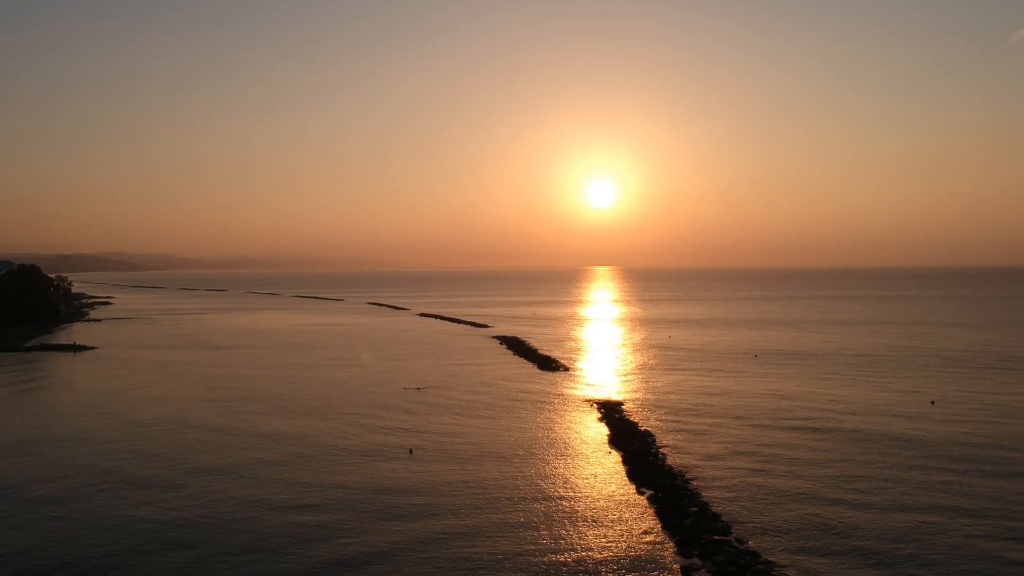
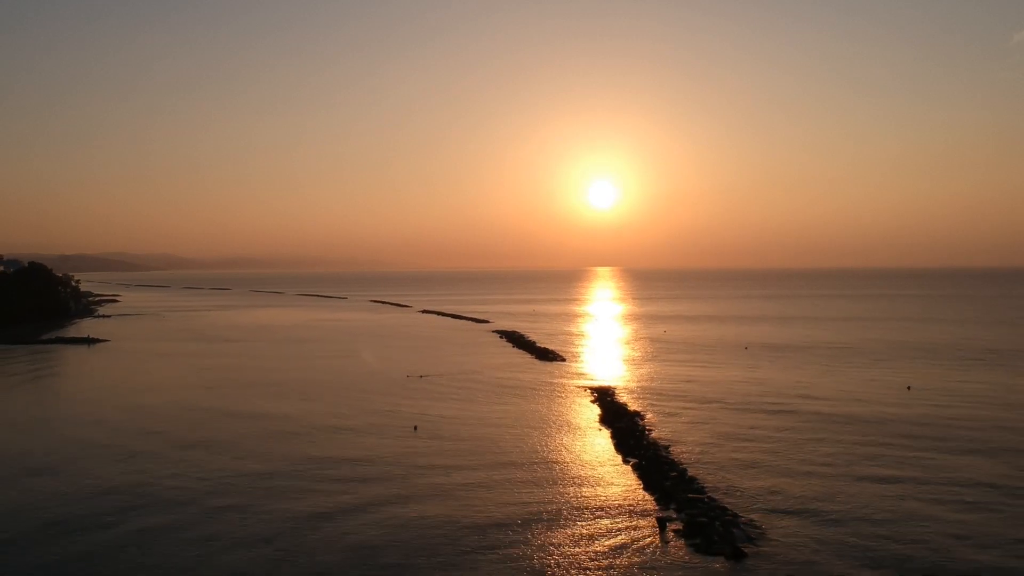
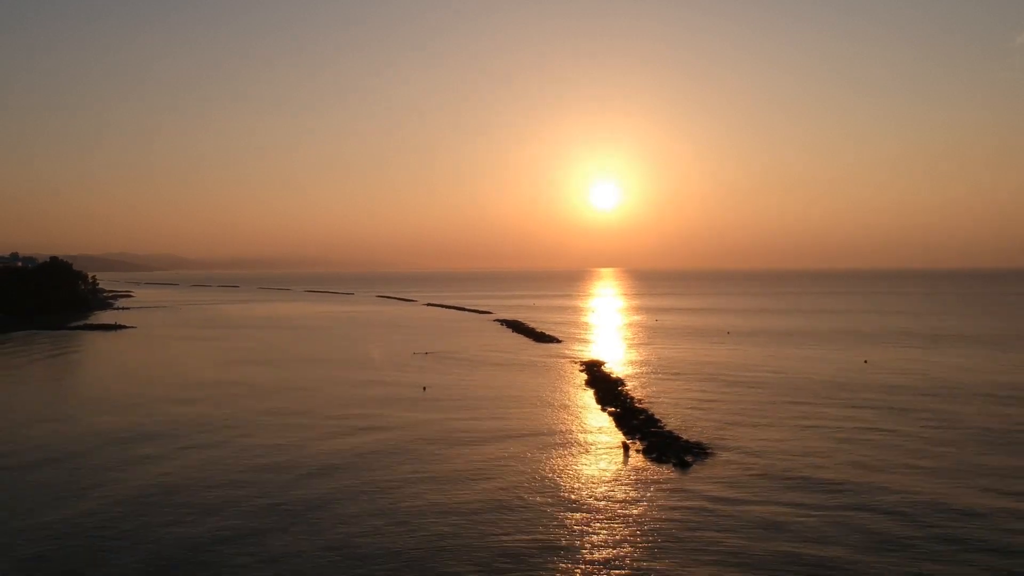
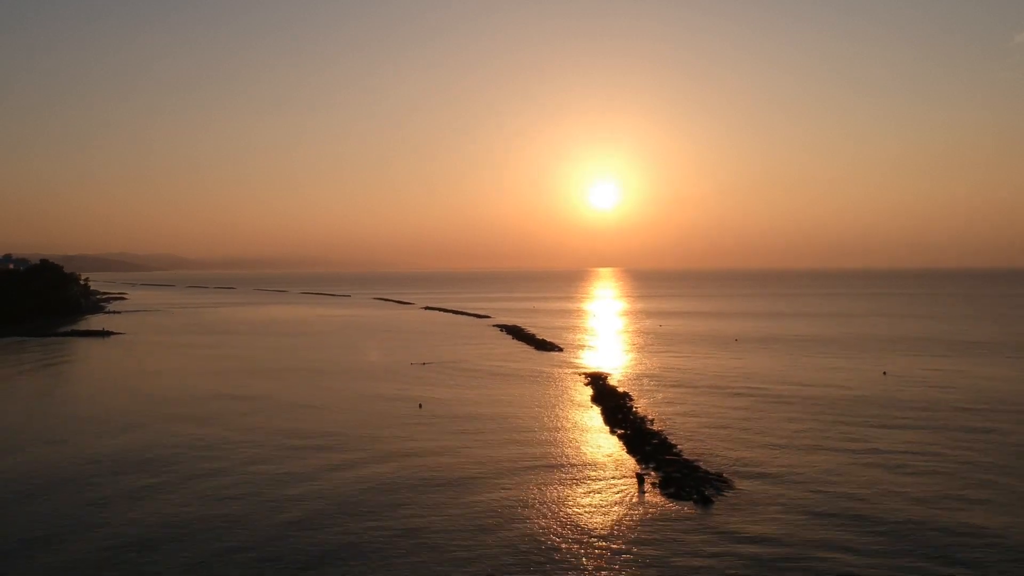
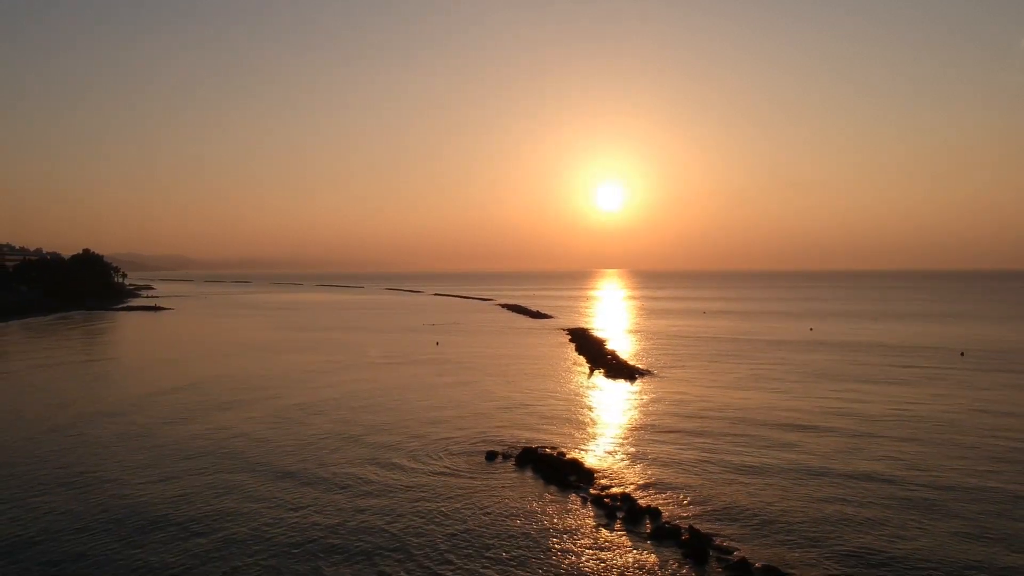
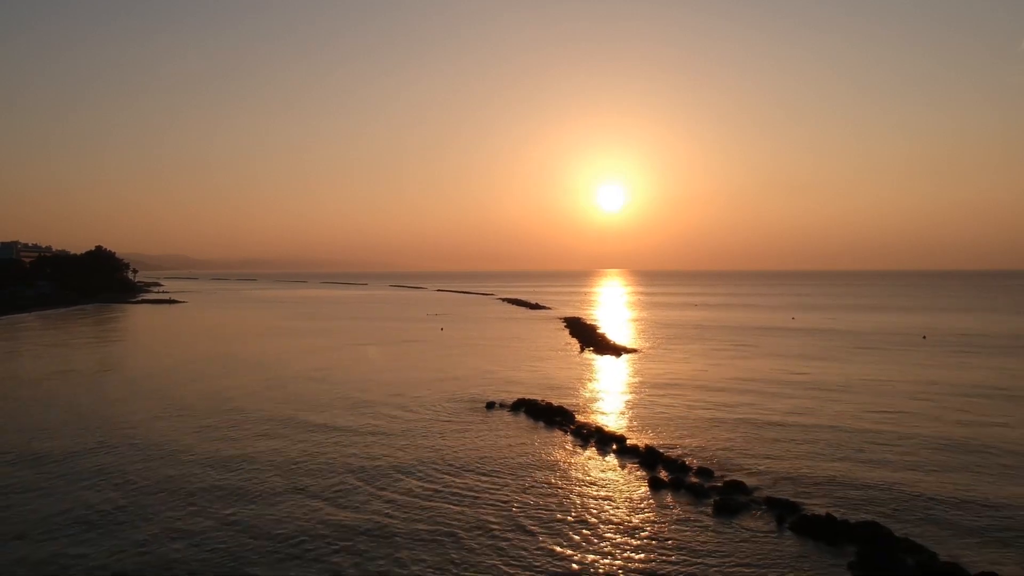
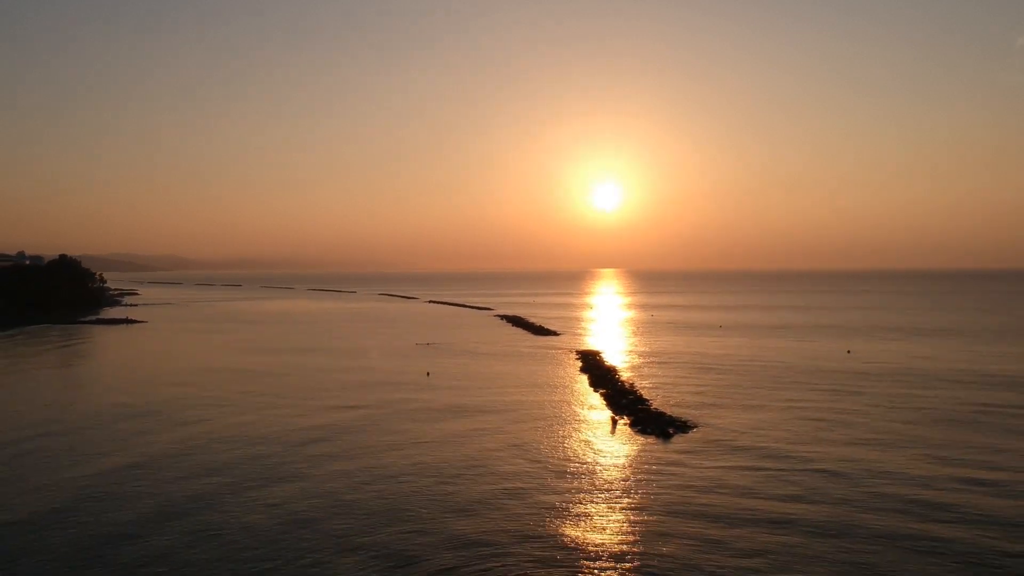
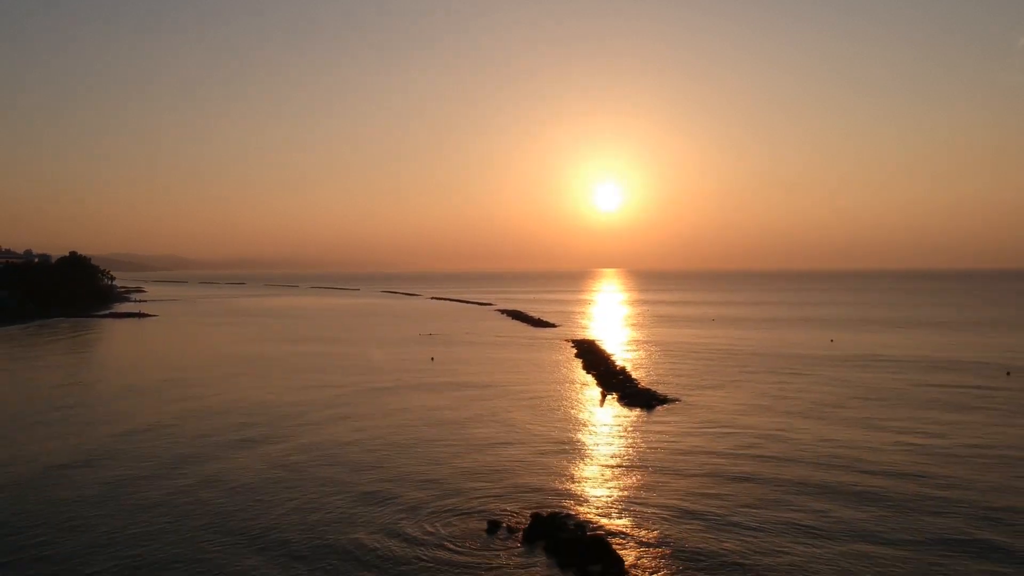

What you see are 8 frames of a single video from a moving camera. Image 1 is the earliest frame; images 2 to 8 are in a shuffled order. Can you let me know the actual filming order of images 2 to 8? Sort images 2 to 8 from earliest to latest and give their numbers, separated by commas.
2, 4, 3, 7, 8, 5, 6
